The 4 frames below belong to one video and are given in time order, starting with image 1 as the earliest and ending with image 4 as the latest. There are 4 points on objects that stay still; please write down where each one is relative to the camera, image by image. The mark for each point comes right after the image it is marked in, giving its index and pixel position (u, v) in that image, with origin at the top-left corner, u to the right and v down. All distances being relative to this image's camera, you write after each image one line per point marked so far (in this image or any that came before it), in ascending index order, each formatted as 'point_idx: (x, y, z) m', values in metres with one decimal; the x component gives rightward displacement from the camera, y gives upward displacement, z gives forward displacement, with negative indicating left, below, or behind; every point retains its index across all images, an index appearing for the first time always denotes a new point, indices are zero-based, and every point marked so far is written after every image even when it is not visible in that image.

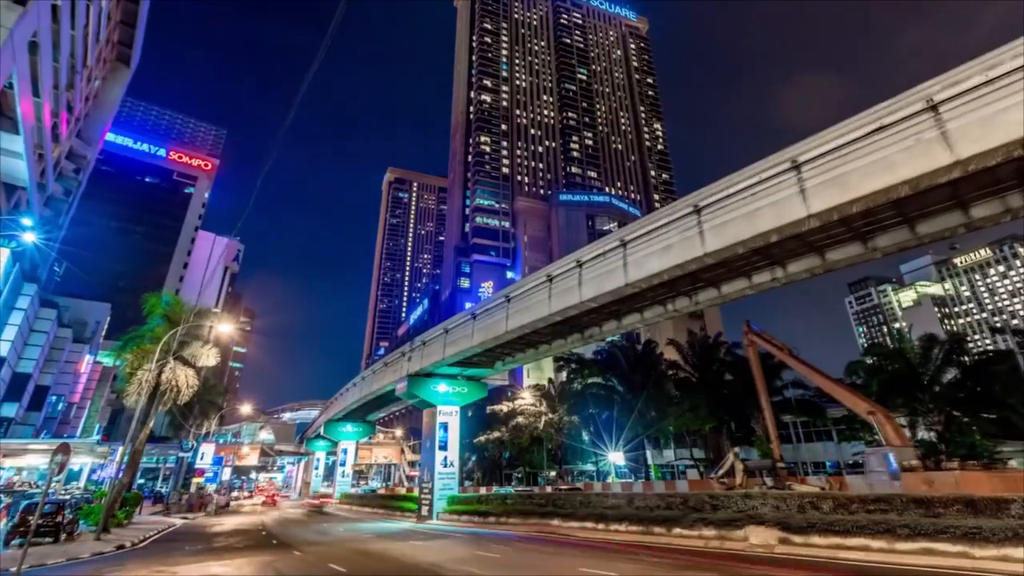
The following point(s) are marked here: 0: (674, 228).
0: (+4.8, +1.9, +15.5) m
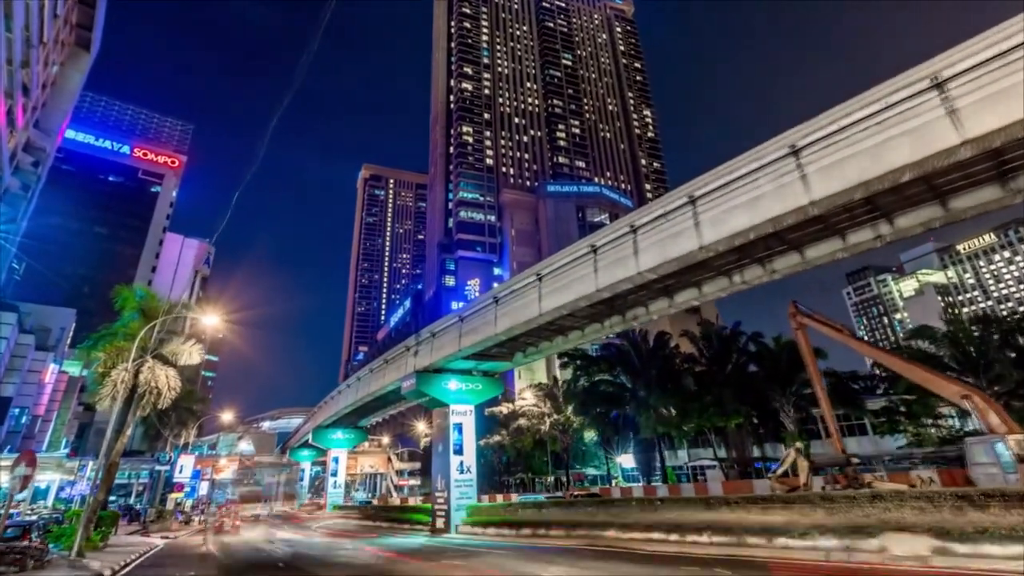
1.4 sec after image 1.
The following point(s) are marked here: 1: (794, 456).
0: (+6.3, +2.8, +13.1) m
1: (+10.6, -6.3, +19.8) m
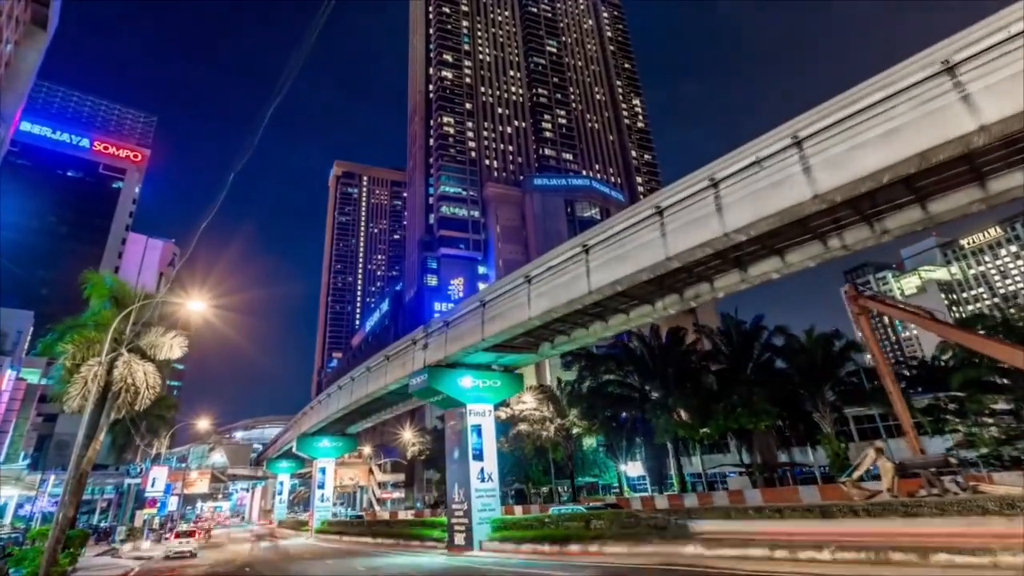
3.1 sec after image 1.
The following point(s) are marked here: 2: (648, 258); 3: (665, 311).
0: (+8.0, +3.8, +10.9) m
1: (+12.1, -5.3, +17.7) m
2: (+4.0, +0.9, +15.7) m
3: (+5.5, -0.8, +19.1) m
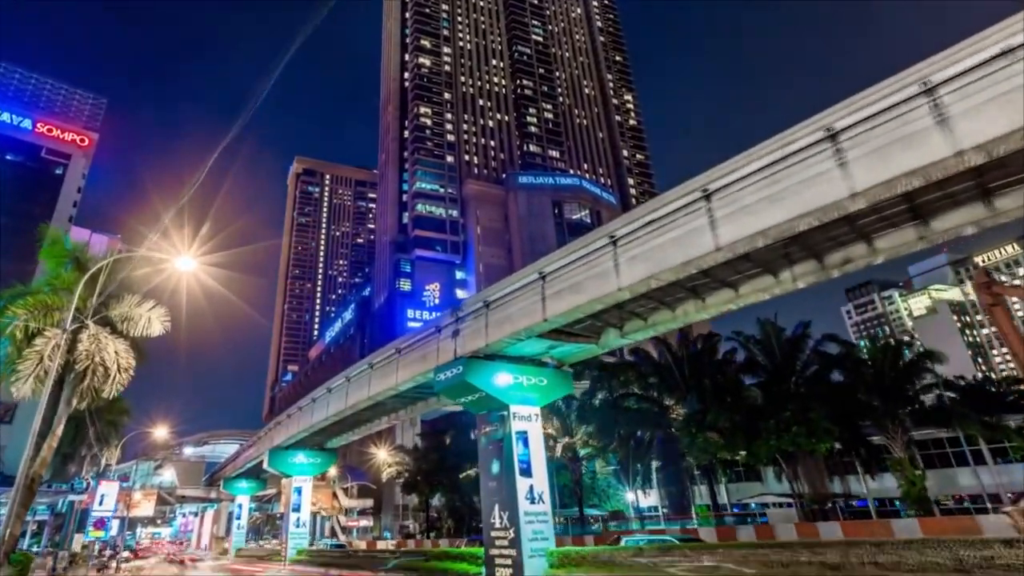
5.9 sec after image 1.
0: (+11.4, +5.0, +7.7) m
1: (+14.9, -4.4, +14.6) m
2: (+7.1, +2.0, +12.2) m
3: (+8.3, +0.2, +15.6) m
